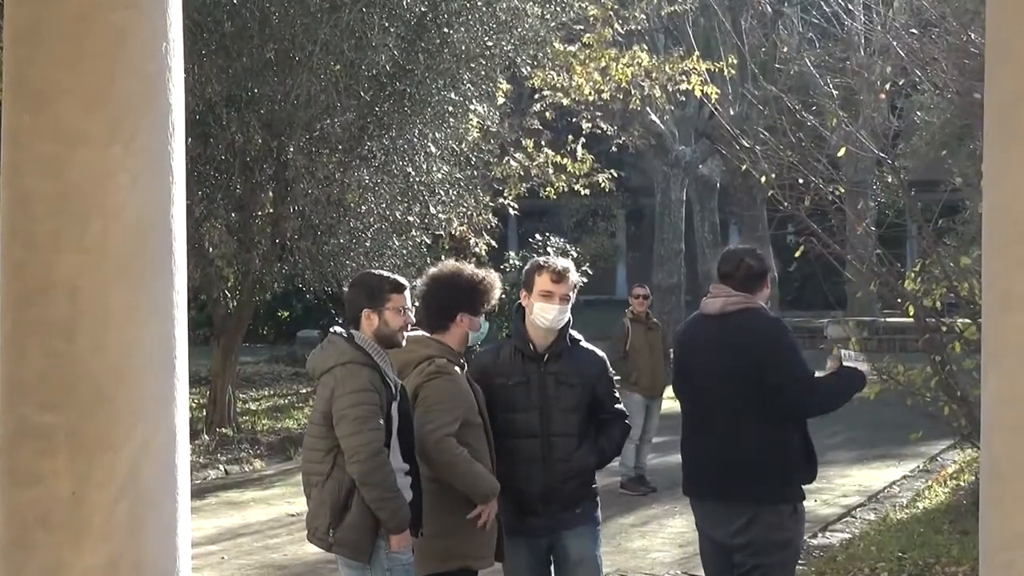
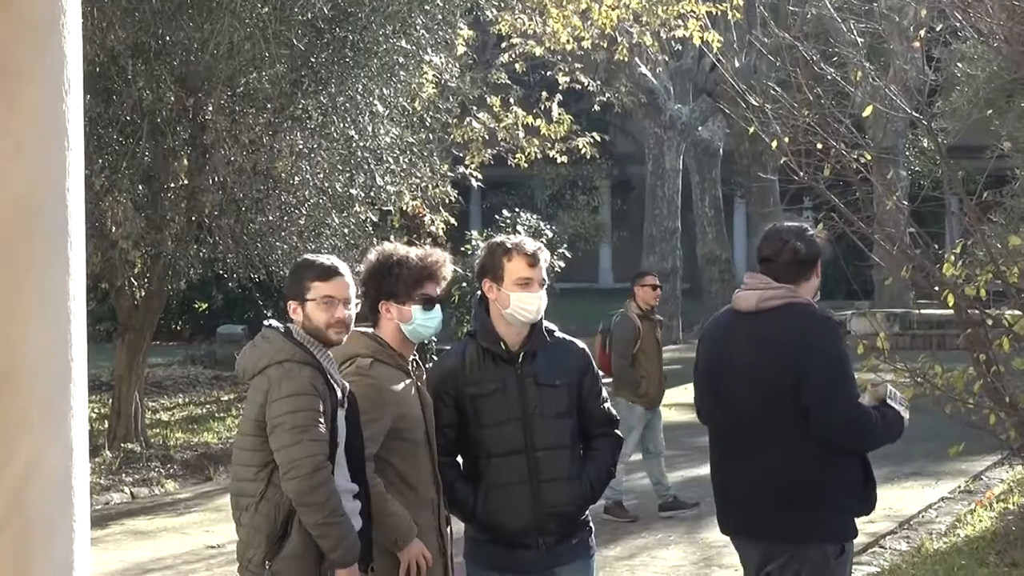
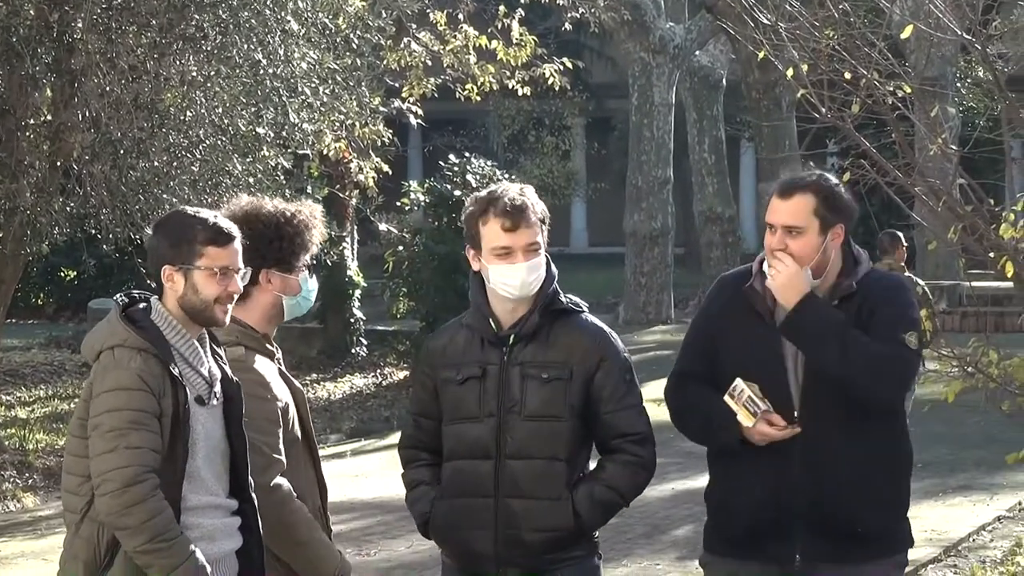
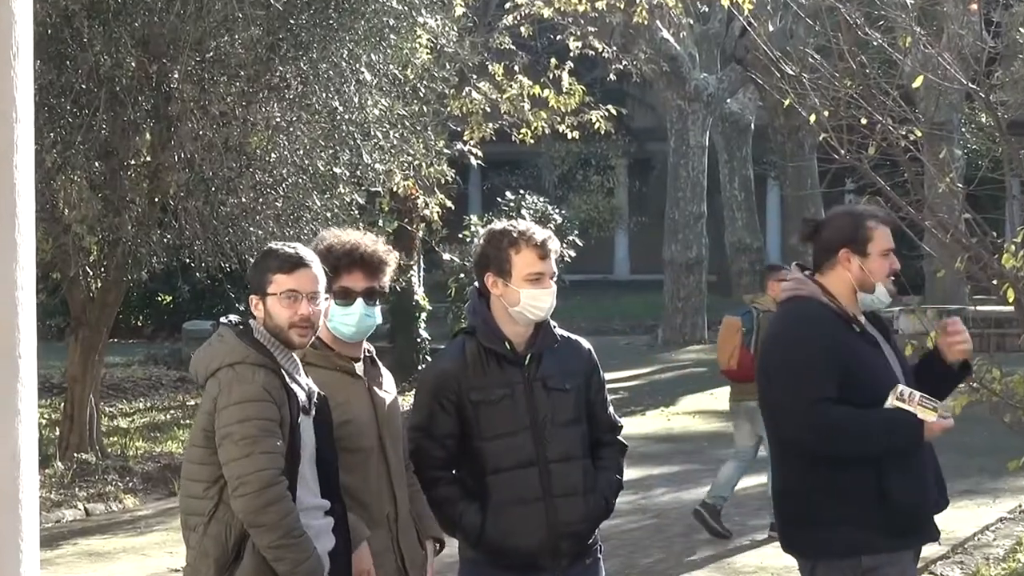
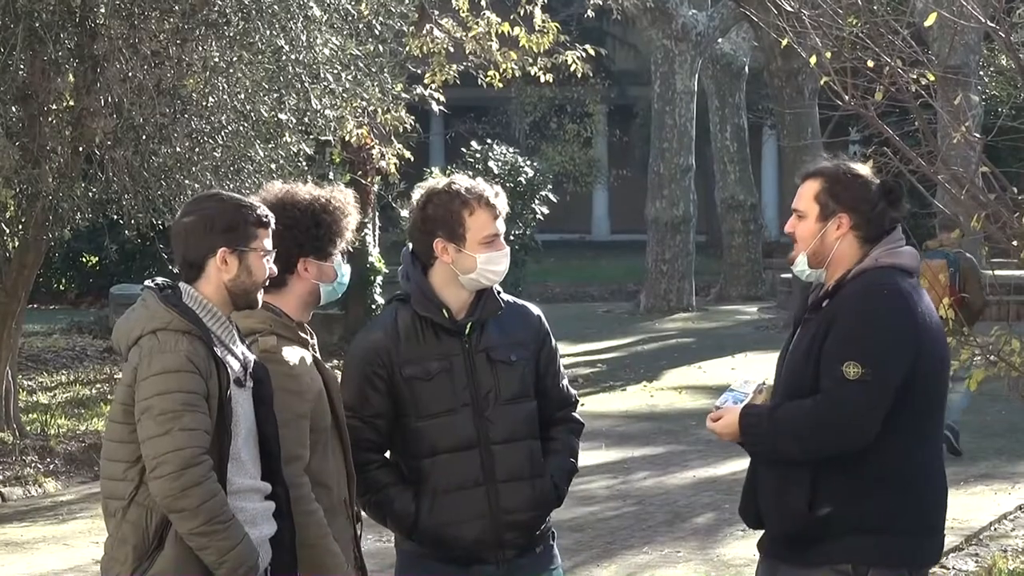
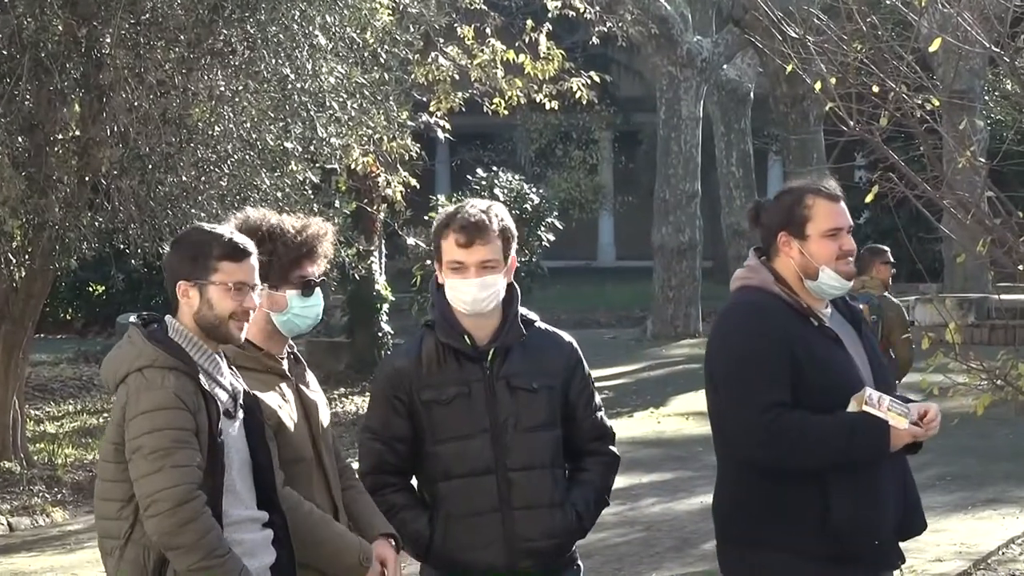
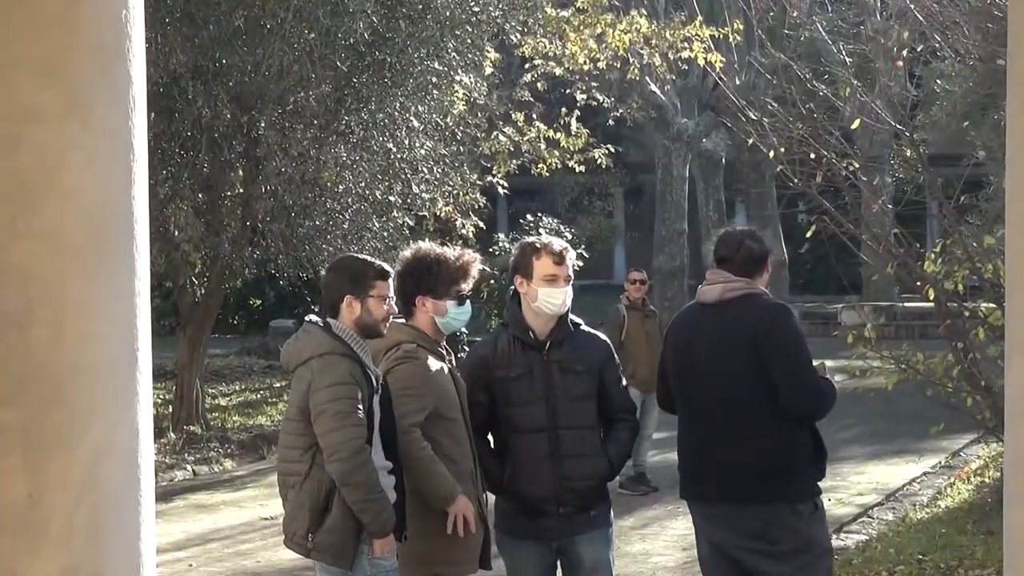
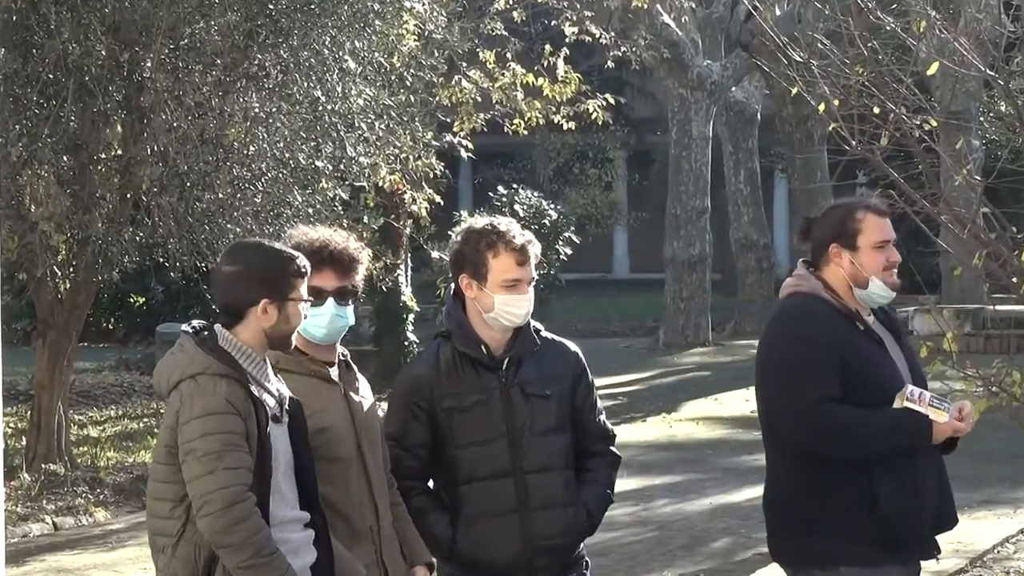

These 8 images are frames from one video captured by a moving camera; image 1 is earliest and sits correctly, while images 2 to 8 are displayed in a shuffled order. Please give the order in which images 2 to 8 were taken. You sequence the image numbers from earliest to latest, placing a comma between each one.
7, 2, 4, 8, 6, 3, 5
